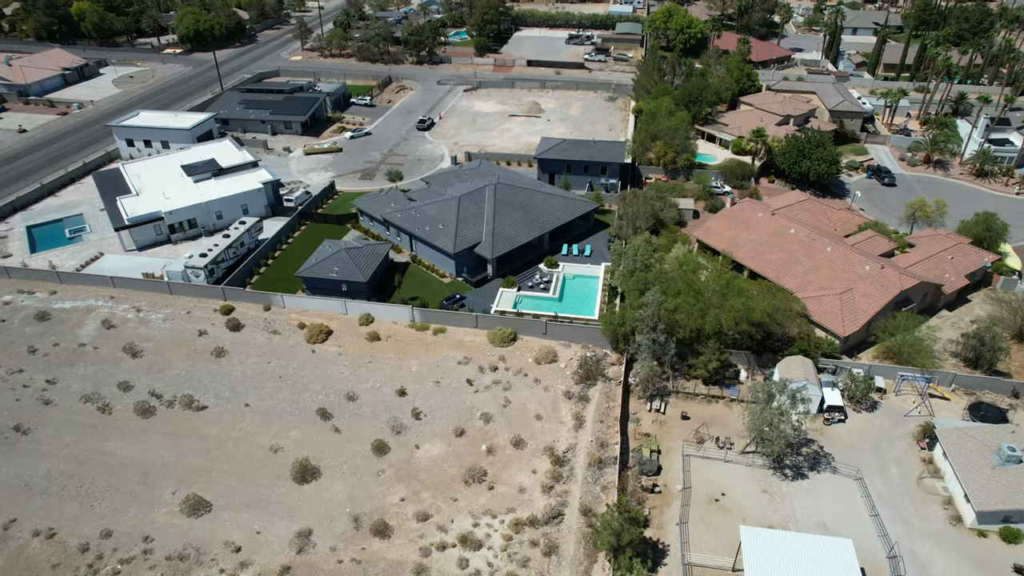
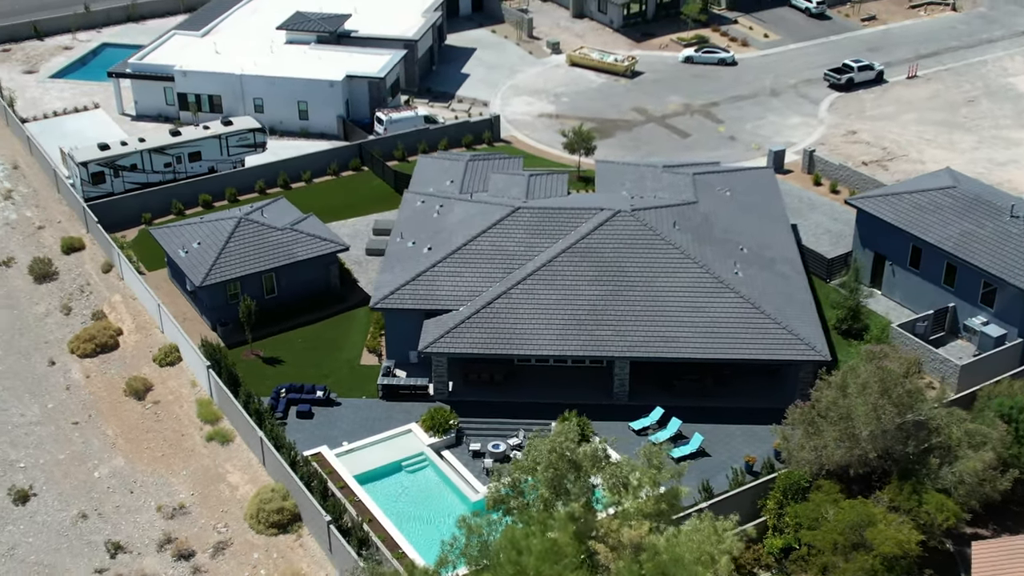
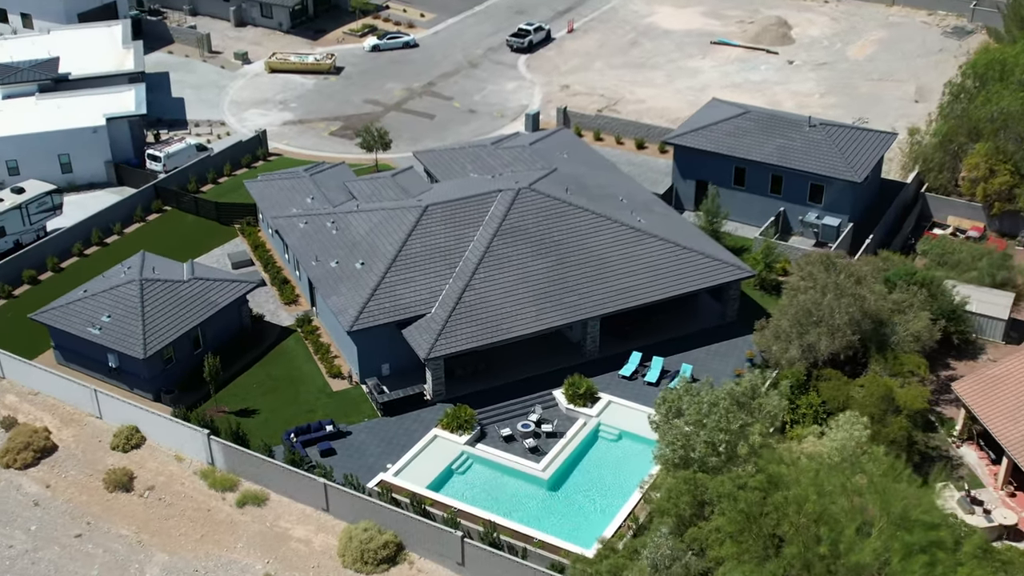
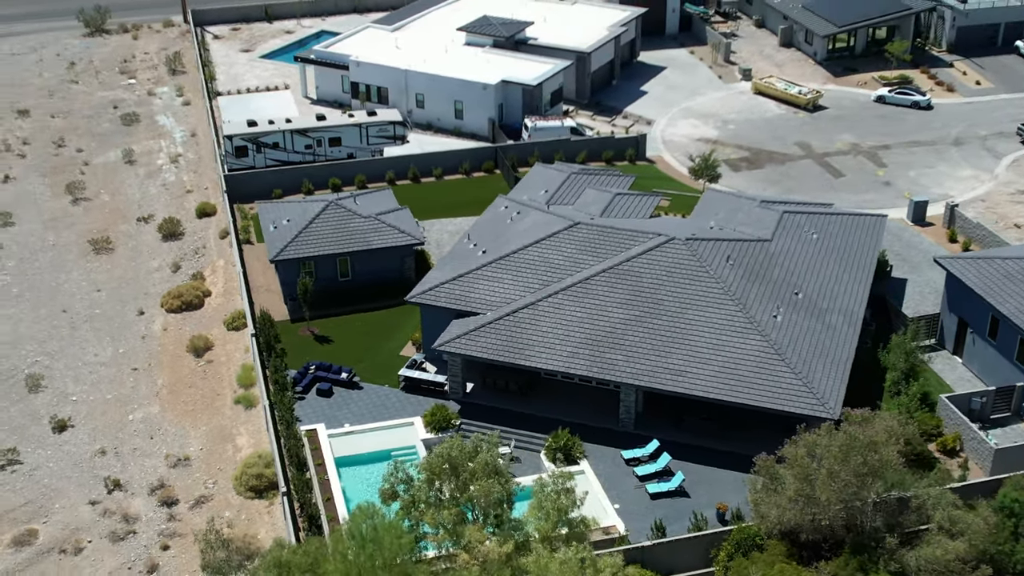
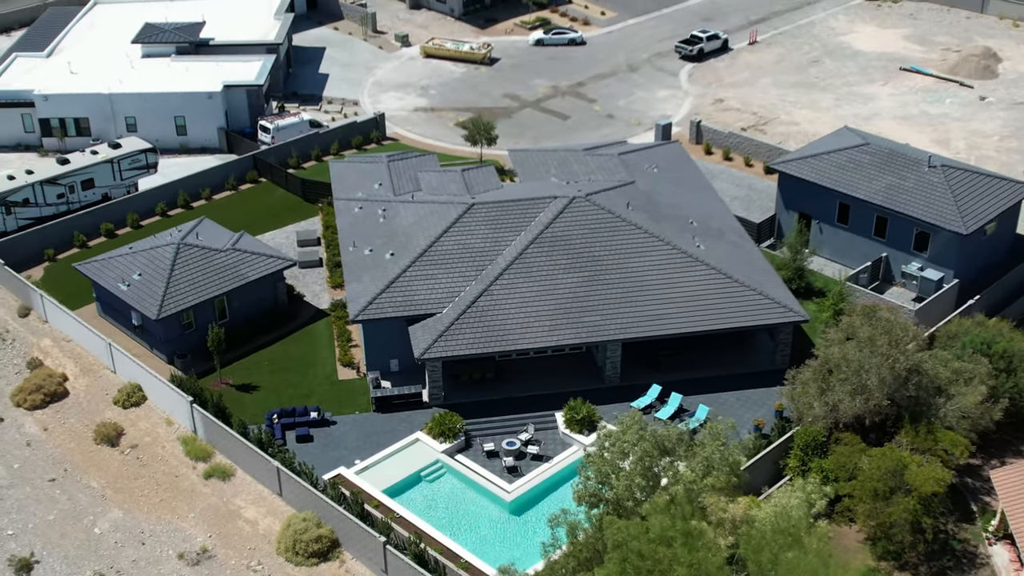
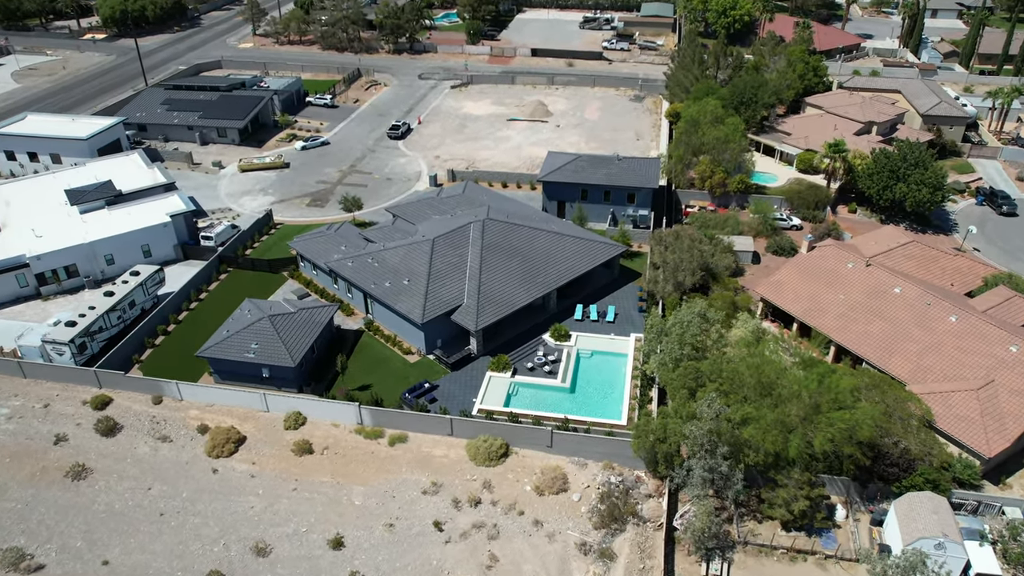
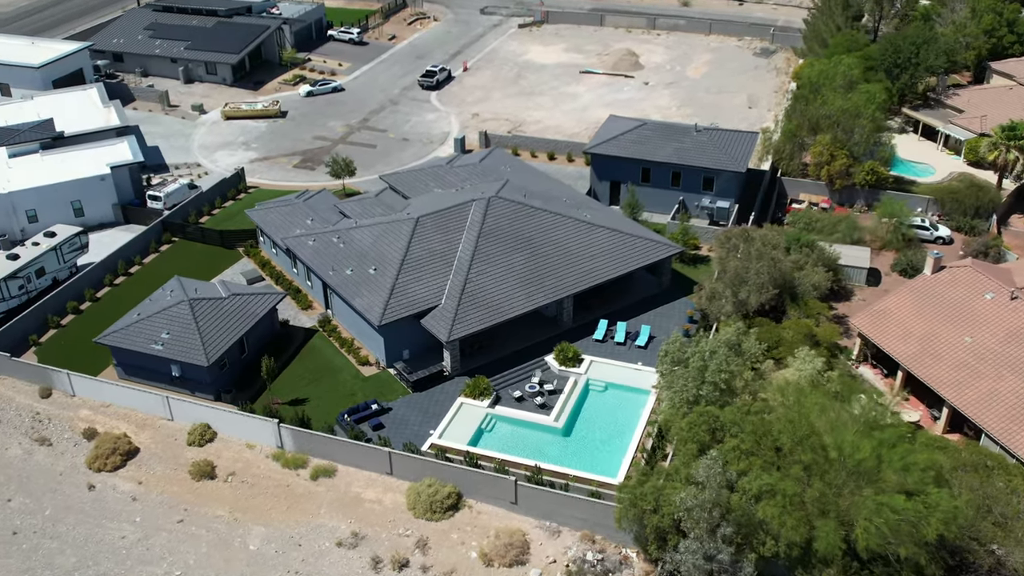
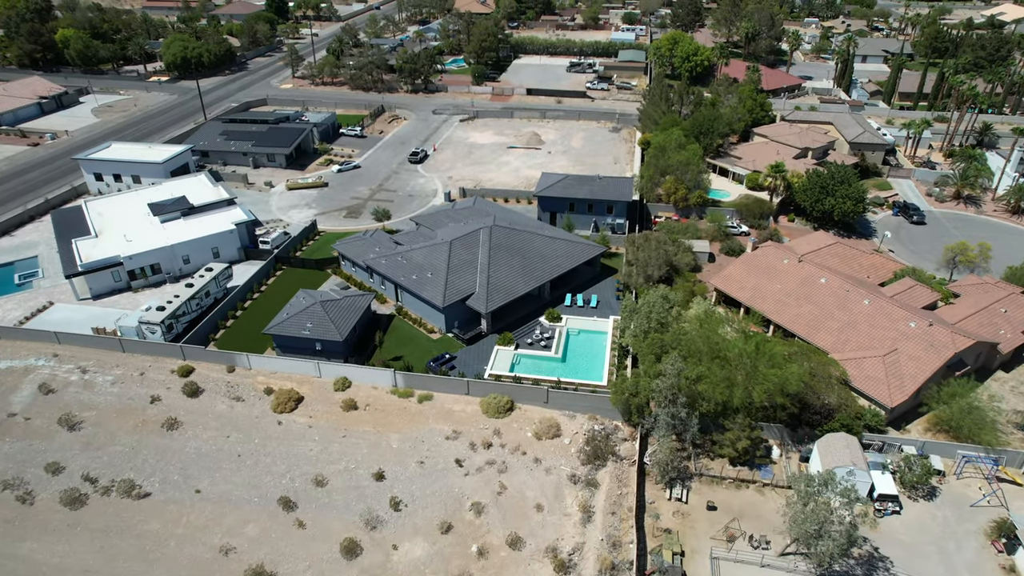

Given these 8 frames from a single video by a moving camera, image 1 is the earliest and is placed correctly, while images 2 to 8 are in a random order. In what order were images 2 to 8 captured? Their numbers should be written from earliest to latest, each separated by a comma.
8, 6, 7, 3, 5, 2, 4
